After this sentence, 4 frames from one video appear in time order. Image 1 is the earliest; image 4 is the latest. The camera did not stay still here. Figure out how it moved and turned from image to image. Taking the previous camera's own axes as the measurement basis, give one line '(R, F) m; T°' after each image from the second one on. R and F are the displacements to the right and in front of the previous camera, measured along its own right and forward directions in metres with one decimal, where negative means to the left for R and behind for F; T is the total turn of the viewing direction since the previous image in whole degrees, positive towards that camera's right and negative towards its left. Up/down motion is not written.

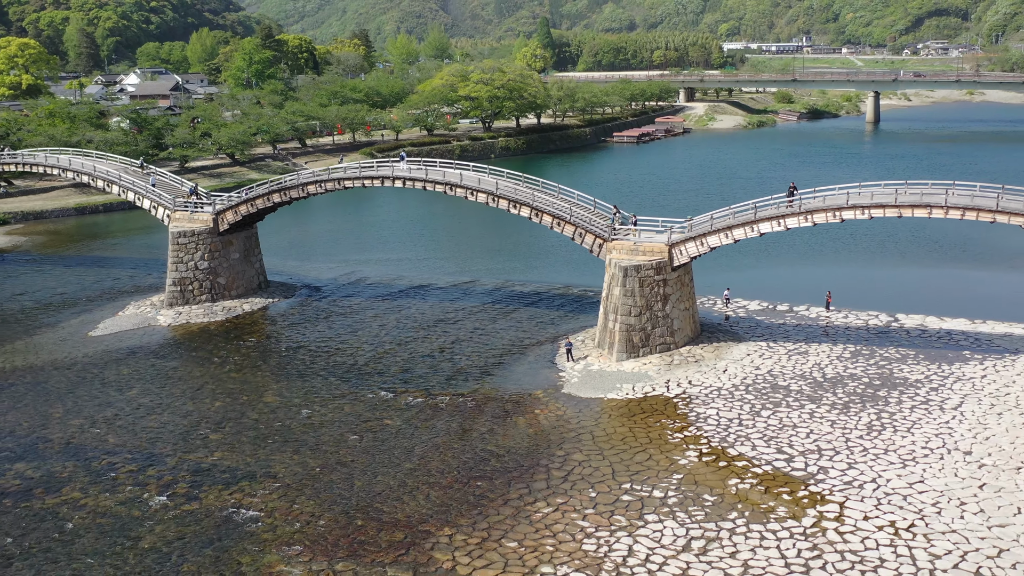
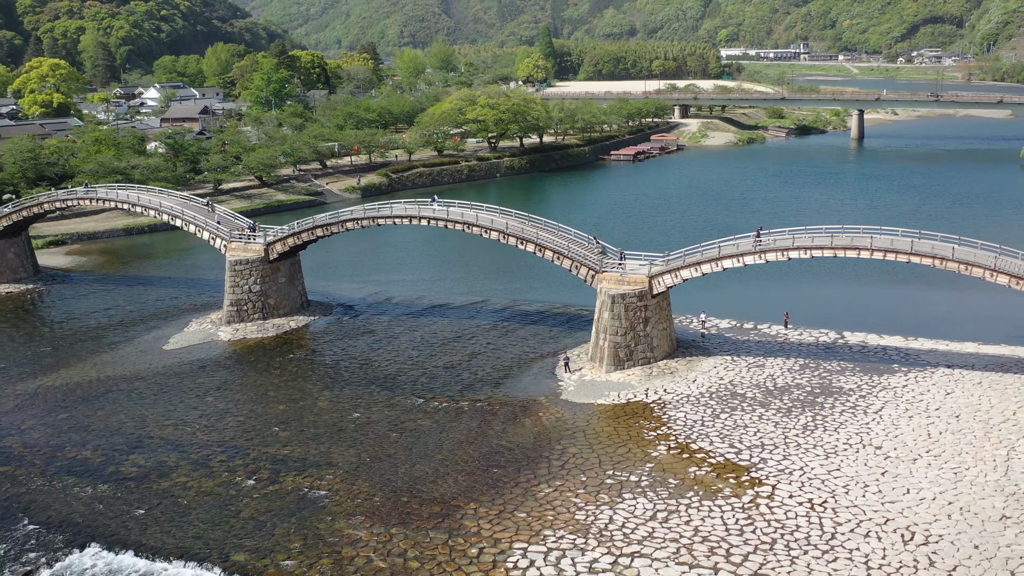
(-0.1, -3.3) m; 0°
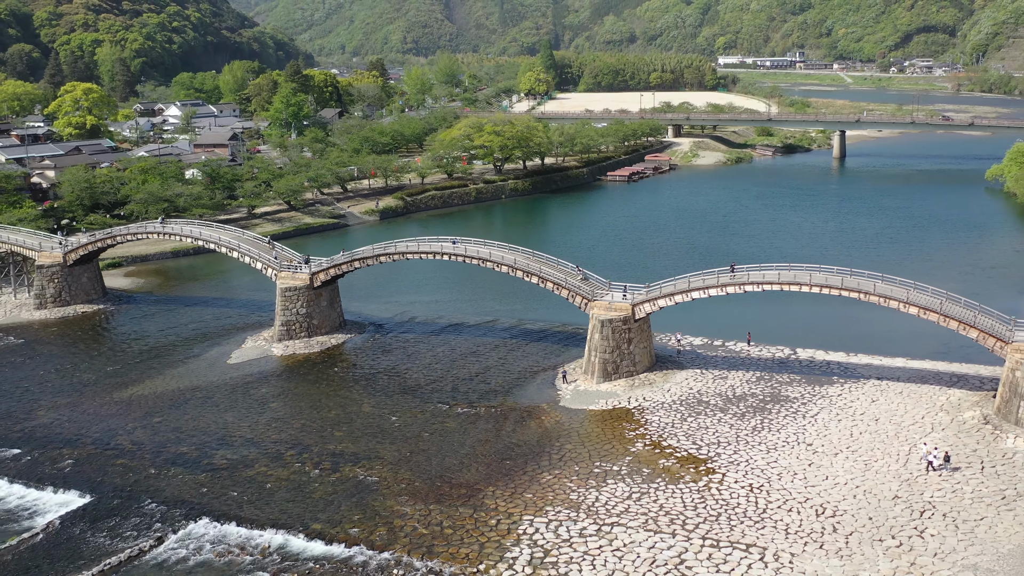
(-0.1, -4.1) m; 0°
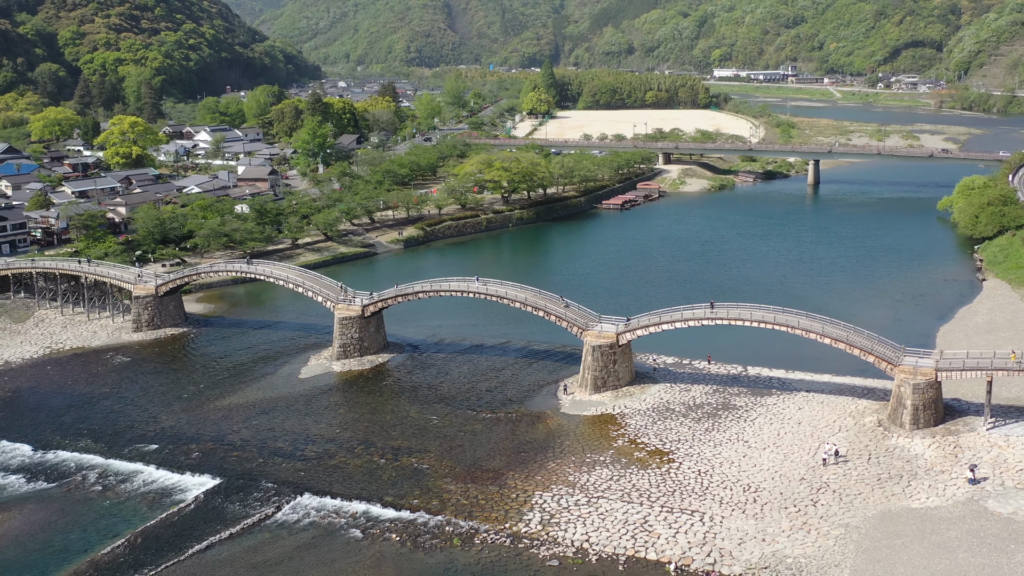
(-0.3, -6.7) m; 0°
